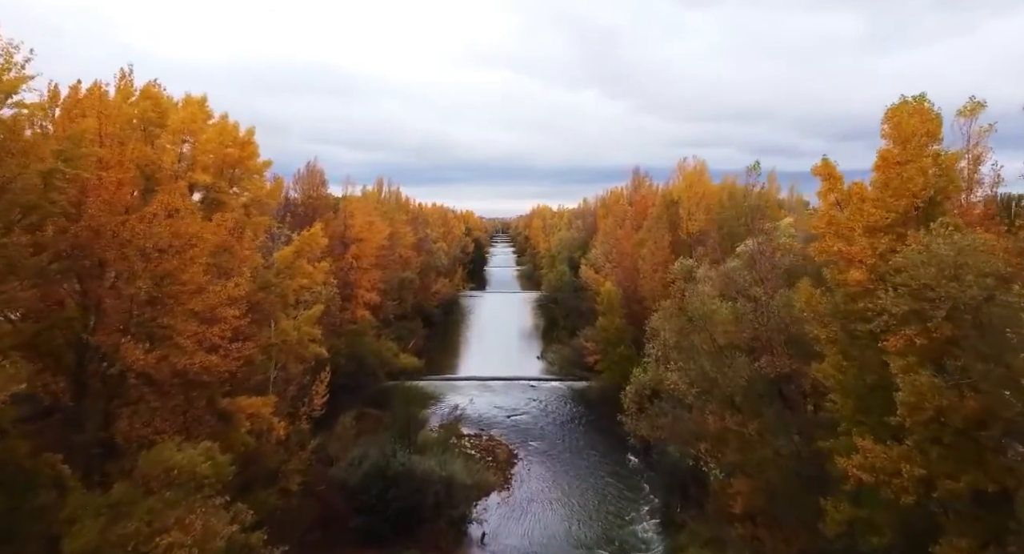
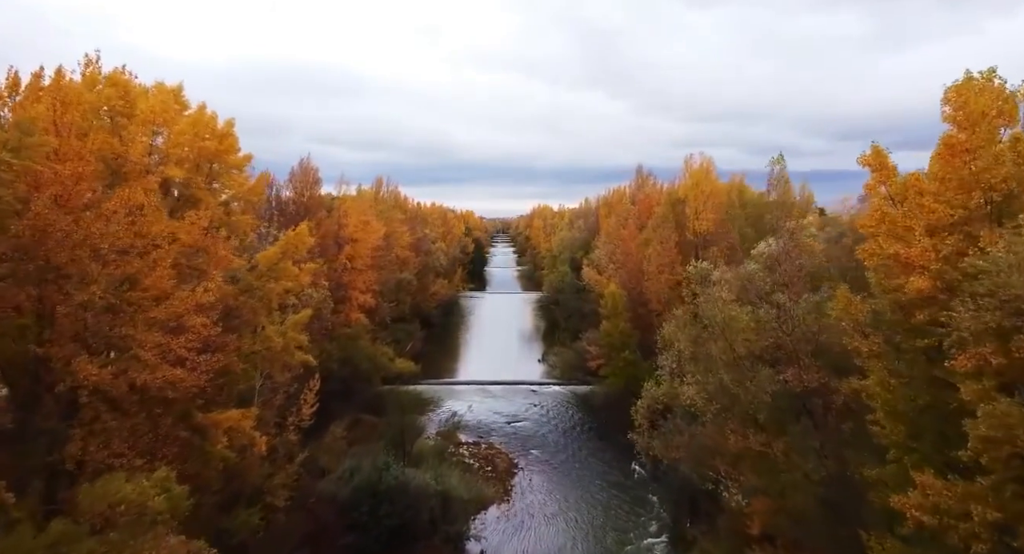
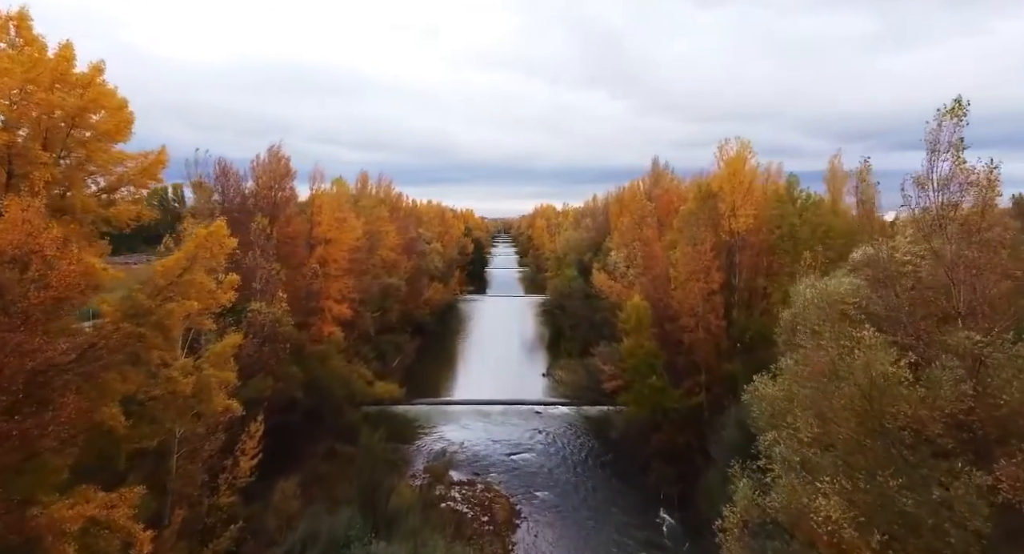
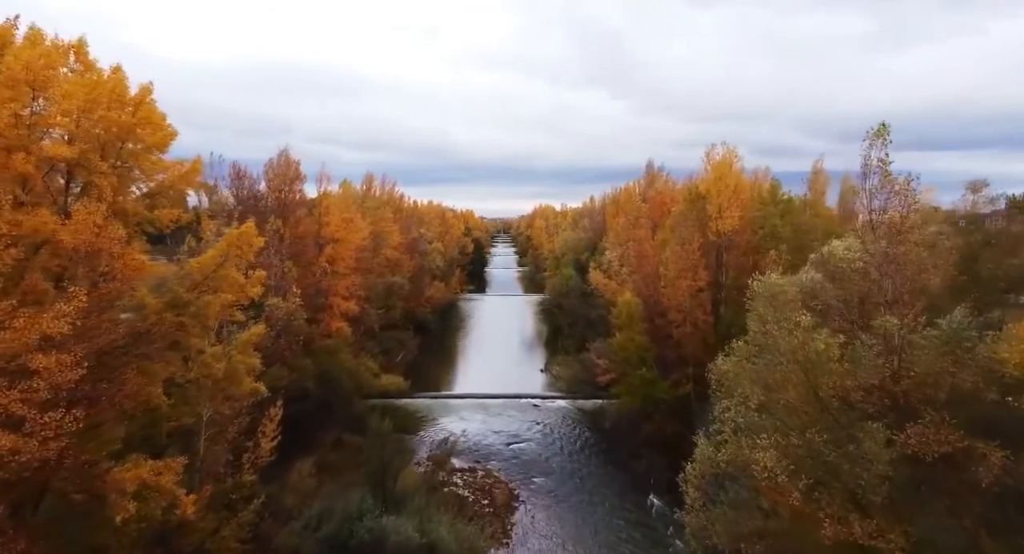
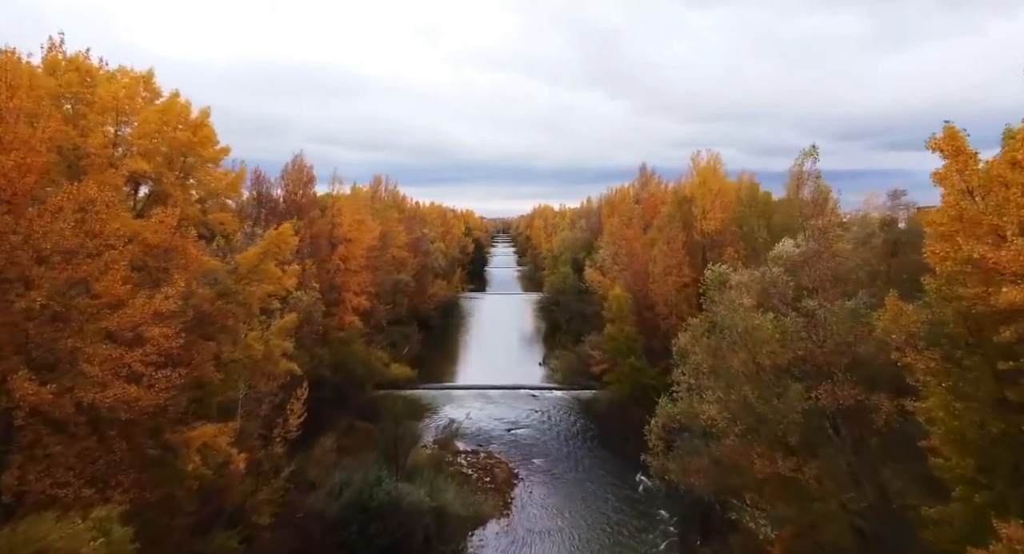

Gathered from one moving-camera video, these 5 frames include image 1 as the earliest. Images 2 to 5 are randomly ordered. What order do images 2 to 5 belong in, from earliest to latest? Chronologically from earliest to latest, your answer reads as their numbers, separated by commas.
2, 5, 4, 3
